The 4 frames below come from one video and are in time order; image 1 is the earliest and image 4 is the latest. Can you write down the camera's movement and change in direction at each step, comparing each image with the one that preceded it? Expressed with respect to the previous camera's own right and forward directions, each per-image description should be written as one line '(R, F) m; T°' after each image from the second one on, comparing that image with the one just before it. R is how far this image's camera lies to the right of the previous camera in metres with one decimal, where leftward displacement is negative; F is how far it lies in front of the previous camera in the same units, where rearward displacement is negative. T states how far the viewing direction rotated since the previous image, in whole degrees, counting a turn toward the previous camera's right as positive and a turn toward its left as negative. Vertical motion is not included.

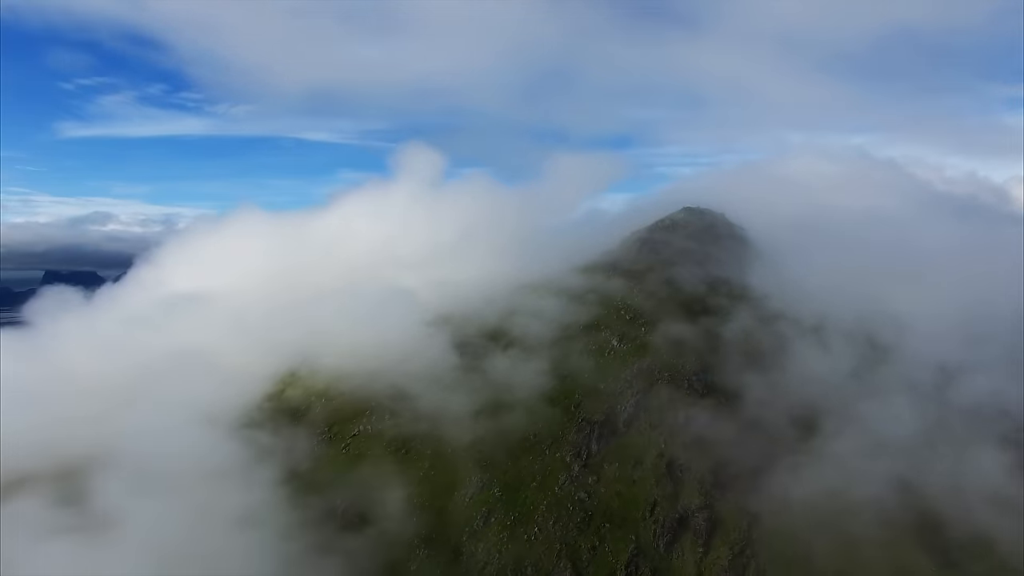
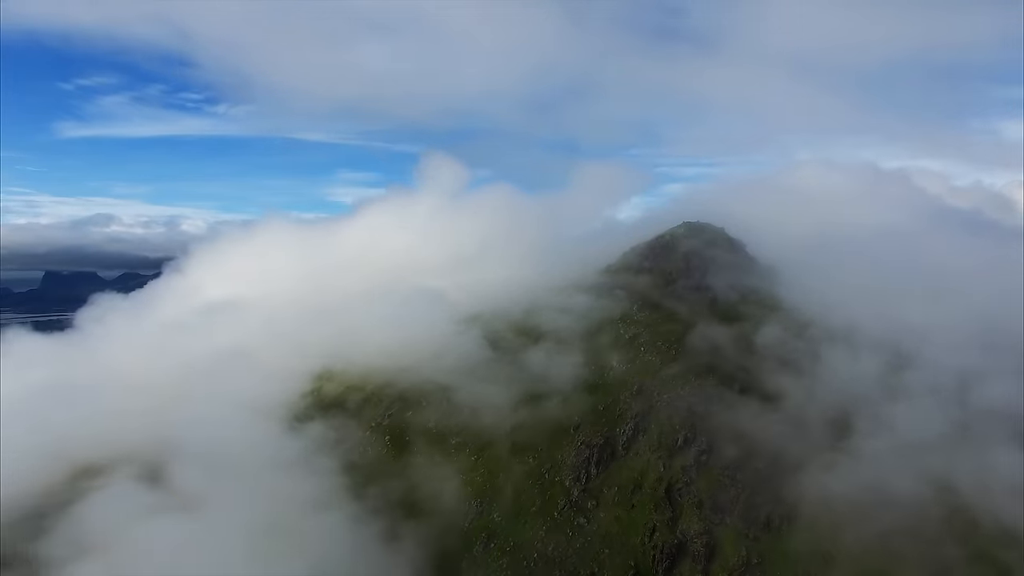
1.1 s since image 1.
(-7.6, -6.8) m; 0°
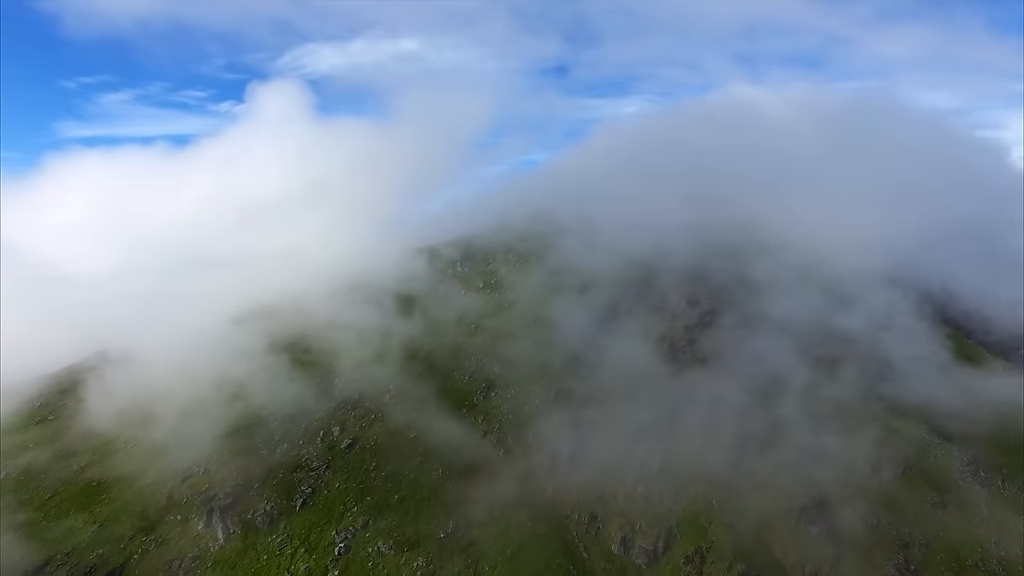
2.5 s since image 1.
(-4.1, -3.5) m; 0°
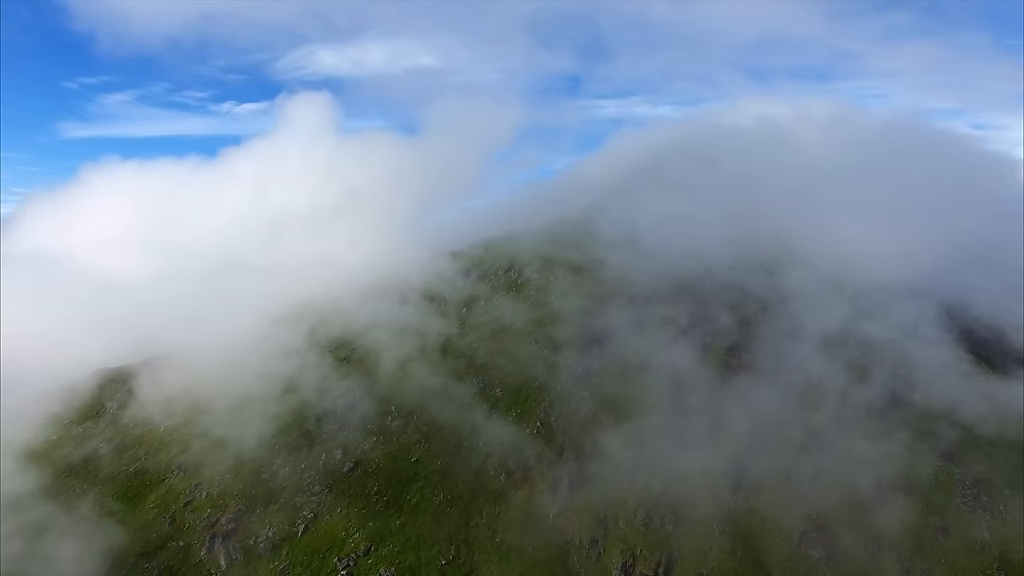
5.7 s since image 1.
(-15.6, -12.3) m; -1°
